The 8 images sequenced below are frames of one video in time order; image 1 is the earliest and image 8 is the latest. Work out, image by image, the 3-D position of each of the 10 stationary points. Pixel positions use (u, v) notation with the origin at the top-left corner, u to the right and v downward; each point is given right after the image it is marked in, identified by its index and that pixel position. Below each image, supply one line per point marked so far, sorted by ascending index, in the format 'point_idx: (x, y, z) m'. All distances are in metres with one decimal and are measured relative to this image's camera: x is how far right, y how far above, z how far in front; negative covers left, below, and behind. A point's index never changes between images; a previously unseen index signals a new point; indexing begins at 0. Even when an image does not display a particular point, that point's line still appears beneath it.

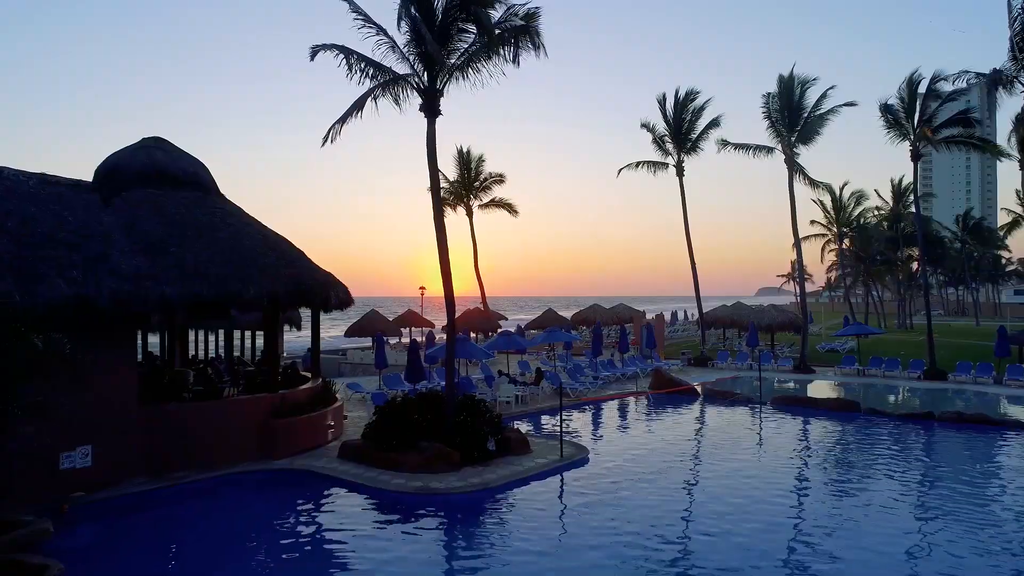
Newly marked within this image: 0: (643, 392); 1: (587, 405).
0: (+3.7, -3.0, +19.8) m
1: (+1.9, -3.0, +17.7) m
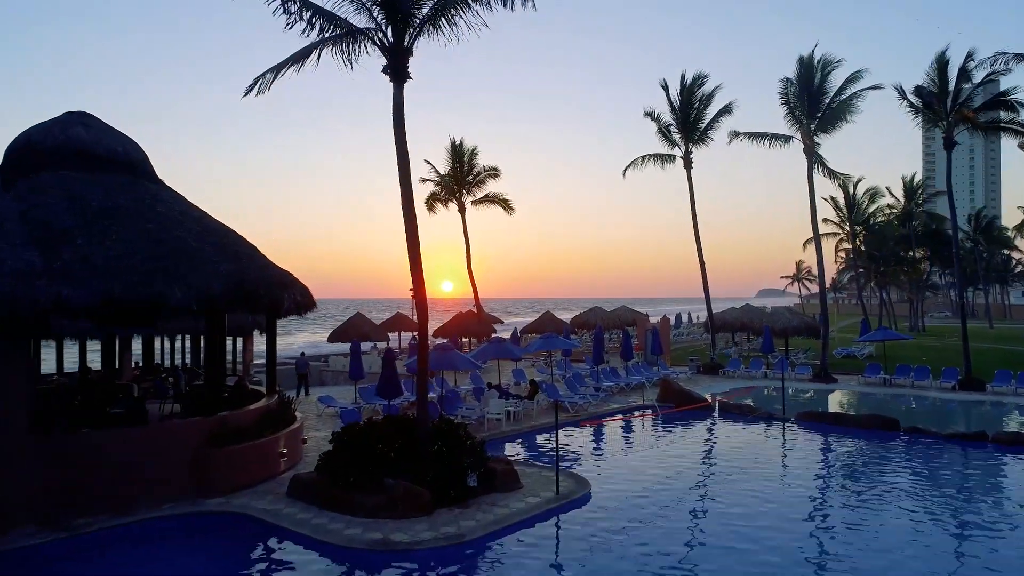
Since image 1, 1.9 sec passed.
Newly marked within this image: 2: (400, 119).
0: (+3.5, -3.0, +17.9) m
1: (+1.7, -3.0, +15.7) m
2: (-1.5, +2.3, +9.0) m
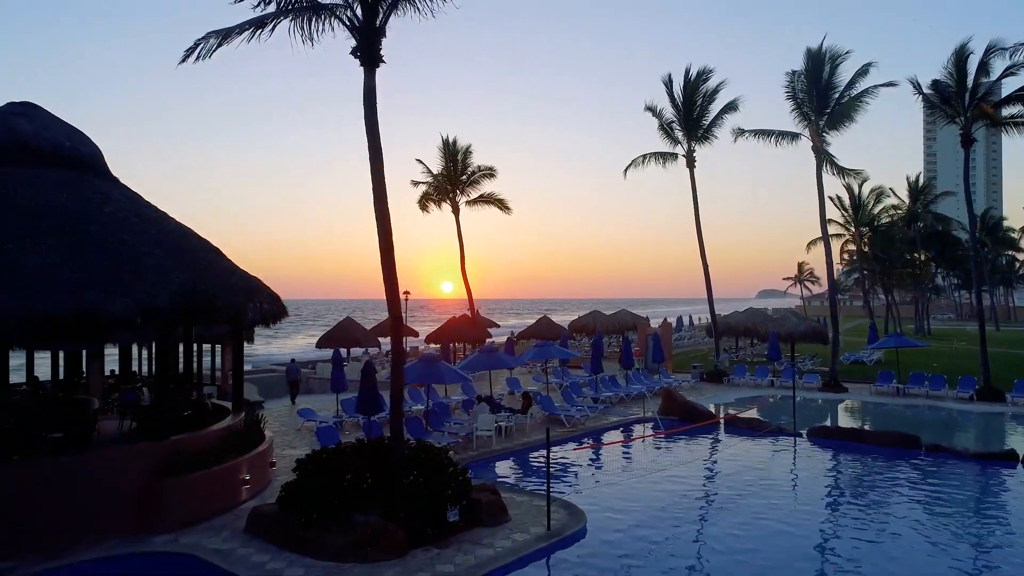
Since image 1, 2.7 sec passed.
0: (+3.4, -3.1, +16.9) m
1: (+1.6, -3.2, +14.7) m
2: (-1.6, +2.1, +8.0) m
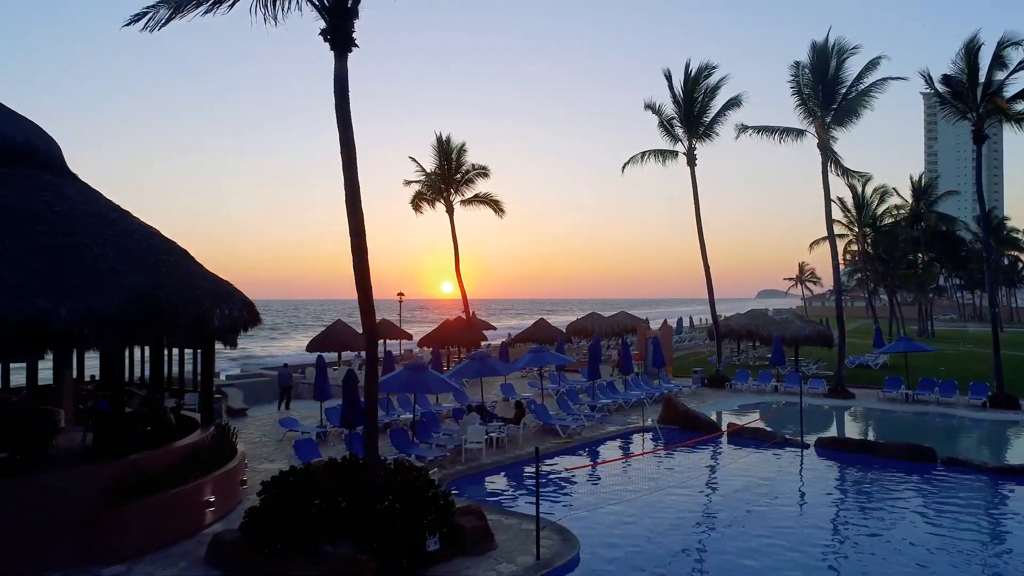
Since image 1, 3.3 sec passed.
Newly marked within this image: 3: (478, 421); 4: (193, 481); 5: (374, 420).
0: (+3.2, -3.2, +16.2) m
1: (+1.4, -3.2, +14.0) m
2: (-1.8, +2.1, +7.3) m
3: (-0.7, -2.6, +13.7) m
4: (-3.9, -2.4, +8.6) m
5: (-1.5, -1.5, +7.8) m
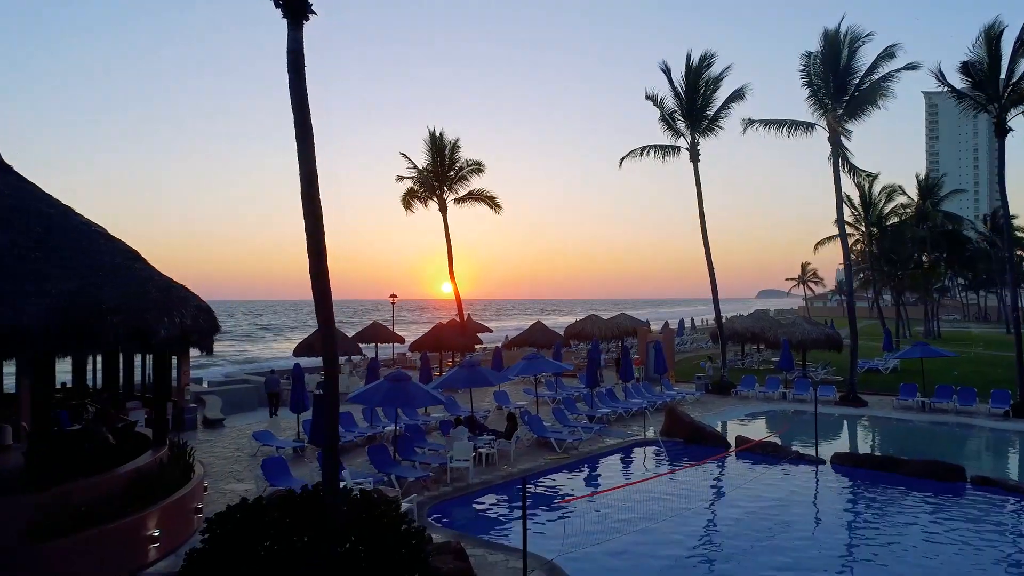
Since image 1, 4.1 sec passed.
0: (+3.1, -3.3, +15.1) m
1: (+1.2, -3.3, +13.0) m
2: (-1.9, +2.0, +6.3) m
3: (-0.8, -2.7, +12.7) m
4: (-4.1, -2.4, +7.6) m
5: (-1.7, -1.5, +6.8) m
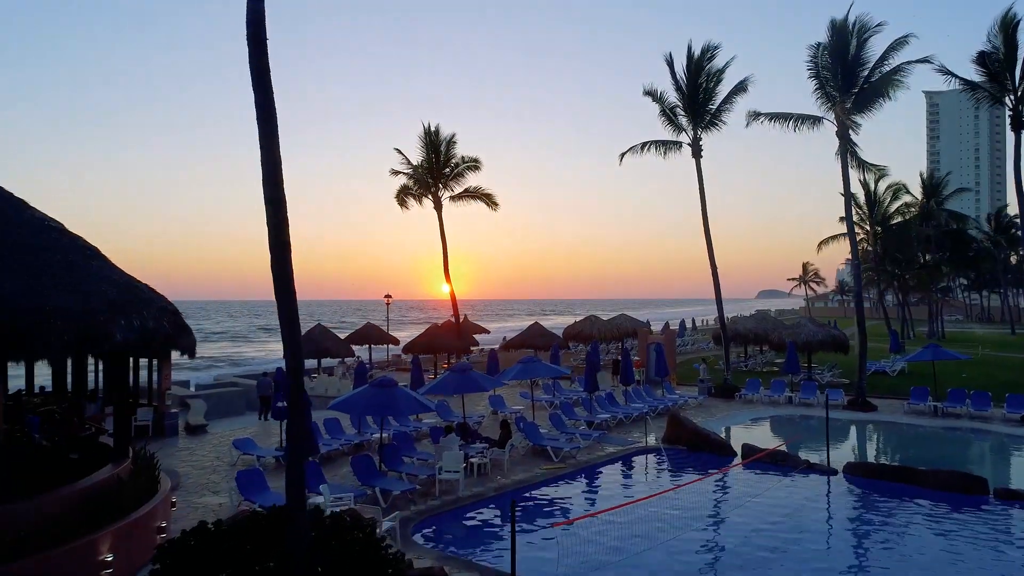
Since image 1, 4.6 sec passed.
0: (+3.0, -3.3, +14.5) m
1: (+1.1, -3.3, +12.3) m
2: (-2.0, +2.0, +5.6) m
3: (-0.9, -2.7, +12.0) m
4: (-4.2, -2.4, +6.9) m
5: (-1.8, -1.5, +6.1) m
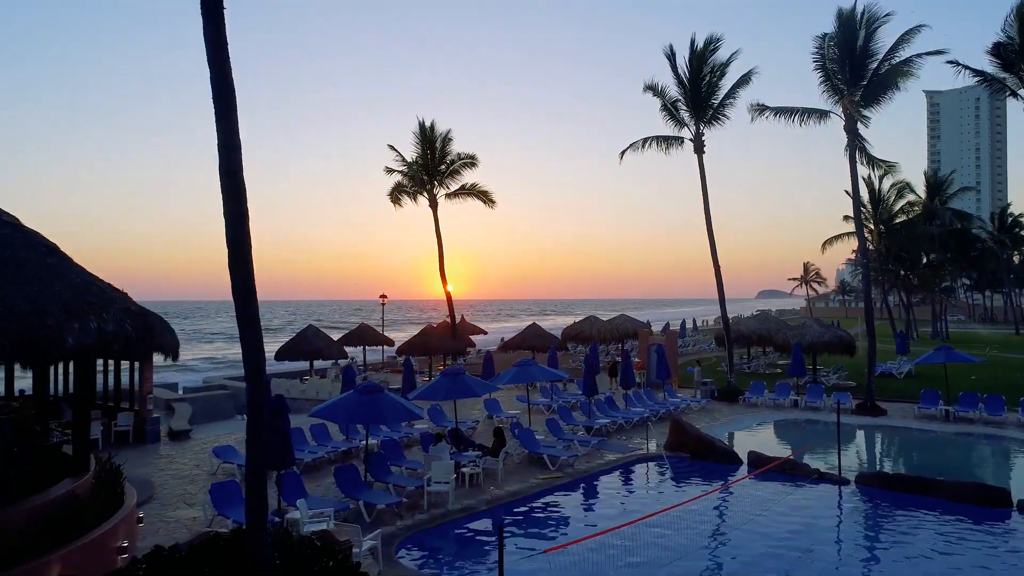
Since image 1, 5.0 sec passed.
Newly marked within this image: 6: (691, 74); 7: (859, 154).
0: (+2.9, -3.2, +13.8) m
1: (+1.1, -3.3, +11.7) m
2: (-2.1, +2.0, +5.0) m
3: (-1.0, -2.7, +11.4) m
4: (-4.3, -2.4, +6.3) m
5: (-1.9, -1.5, +5.5) m
6: (+5.1, +6.0, +19.7) m
7: (+8.7, +3.4, +17.4) m
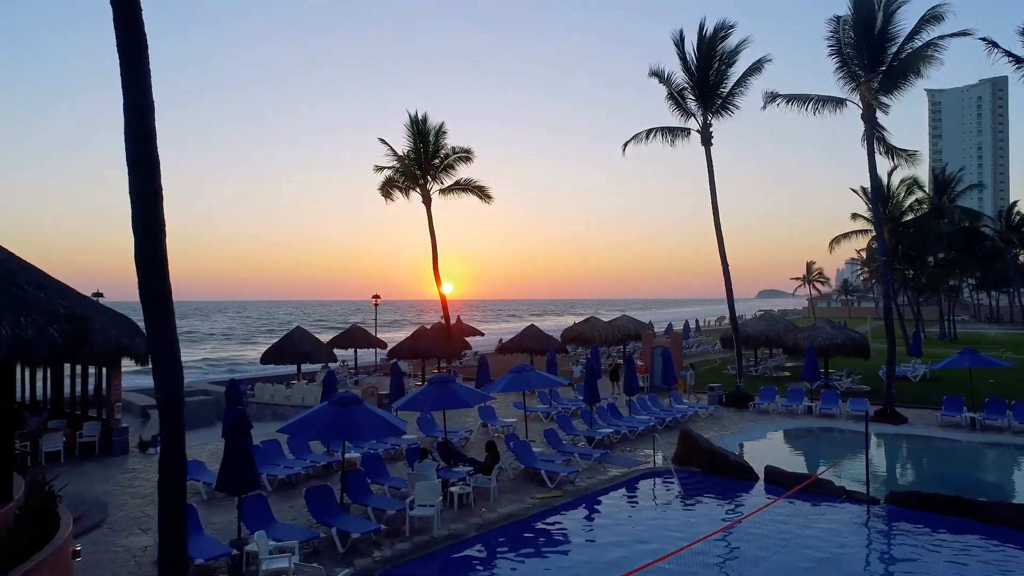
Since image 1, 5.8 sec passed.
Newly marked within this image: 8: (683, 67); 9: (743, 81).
0: (+2.8, -3.2, +12.8) m
1: (+1.0, -3.3, +10.7) m
2: (-2.2, +2.0, +4.0) m
3: (-1.1, -2.7, +10.3) m
4: (-4.4, -2.4, +5.2) m
5: (-2.0, -1.5, +4.4) m
6: (+5.0, +6.1, +18.7) m
7: (+8.6, +3.4, +16.4) m
8: (+4.7, +6.1, +19.2) m
9: (+6.5, +5.8, +19.7) m
